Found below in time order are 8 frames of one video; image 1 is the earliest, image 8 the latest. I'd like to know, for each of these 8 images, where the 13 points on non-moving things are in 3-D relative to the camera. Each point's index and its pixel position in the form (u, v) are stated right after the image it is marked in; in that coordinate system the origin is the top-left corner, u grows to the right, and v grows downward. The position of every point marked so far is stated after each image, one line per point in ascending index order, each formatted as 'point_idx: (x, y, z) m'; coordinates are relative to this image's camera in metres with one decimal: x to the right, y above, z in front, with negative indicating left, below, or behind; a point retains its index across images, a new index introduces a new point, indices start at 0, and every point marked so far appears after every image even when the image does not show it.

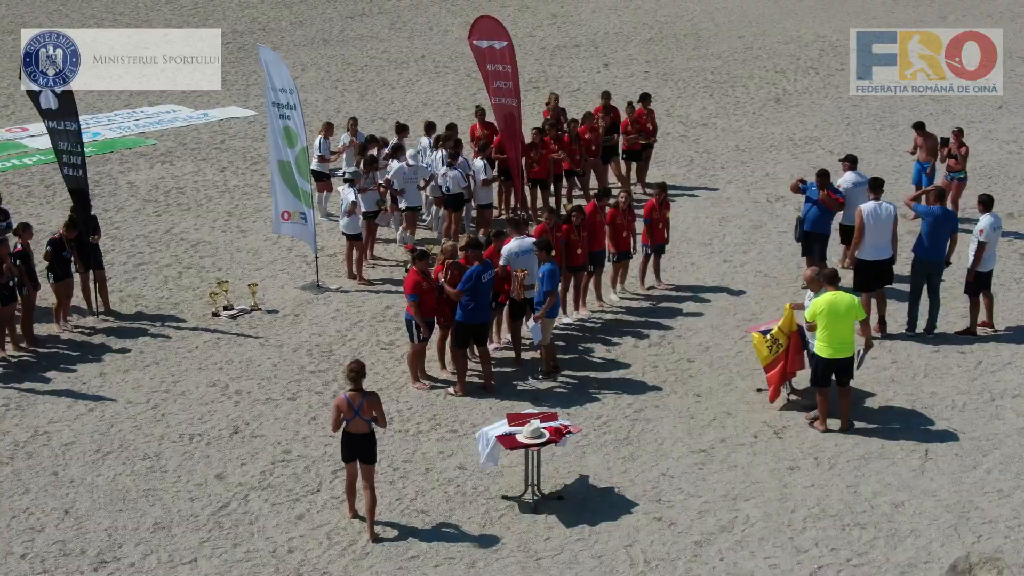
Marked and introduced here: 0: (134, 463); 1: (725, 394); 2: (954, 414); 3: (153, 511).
0: (-2.6, -1.2, +10.0) m
1: (+1.7, -0.8, +11.2) m
2: (+3.3, -0.9, +10.8) m
3: (-2.3, -1.4, +9.4) m
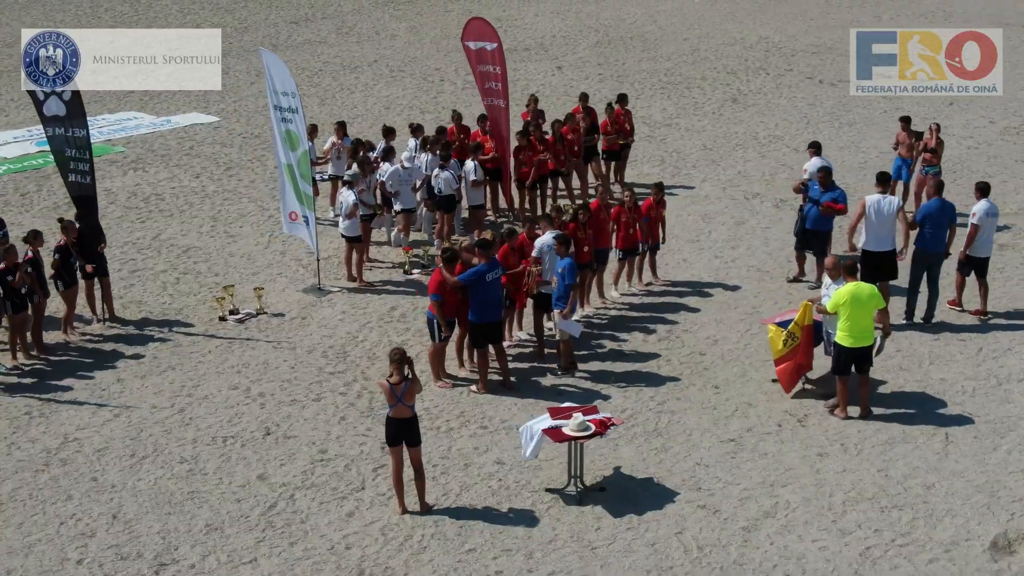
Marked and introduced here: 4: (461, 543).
0: (-2.3, -1.2, +10.0) m
1: (+1.8, -0.8, +11.5) m
2: (+3.5, -0.8, +11.2) m
3: (-2.0, -1.4, +9.4) m
4: (-0.3, -1.6, +9.0) m
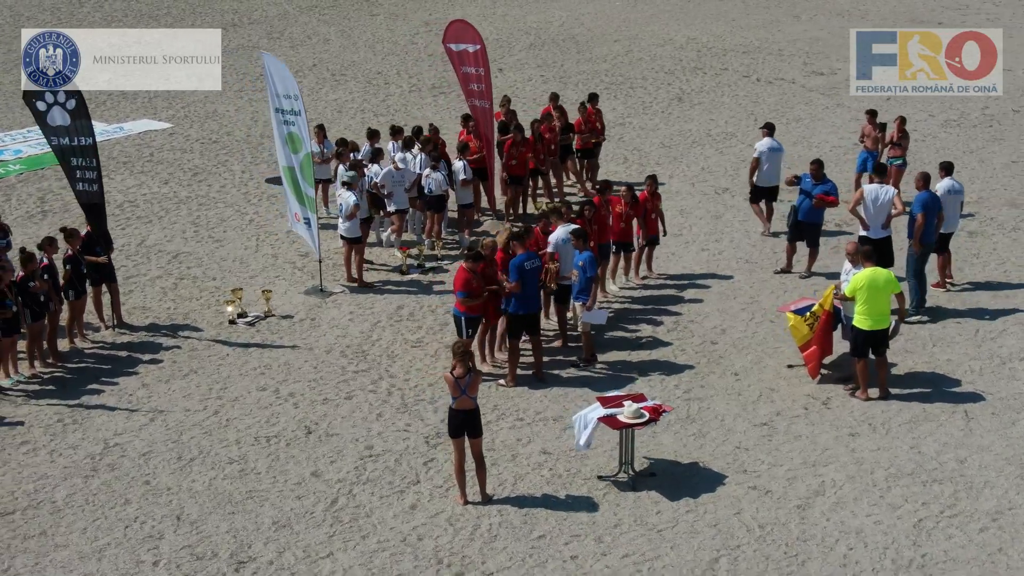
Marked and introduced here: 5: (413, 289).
0: (-2.0, -1.2, +10.1) m
1: (+2.0, -0.7, +11.8) m
2: (+3.7, -0.7, +11.6) m
3: (-1.6, -1.4, +9.4) m
4: (+0.1, -1.5, +9.2) m
5: (-0.9, 0.0, +14.1) m
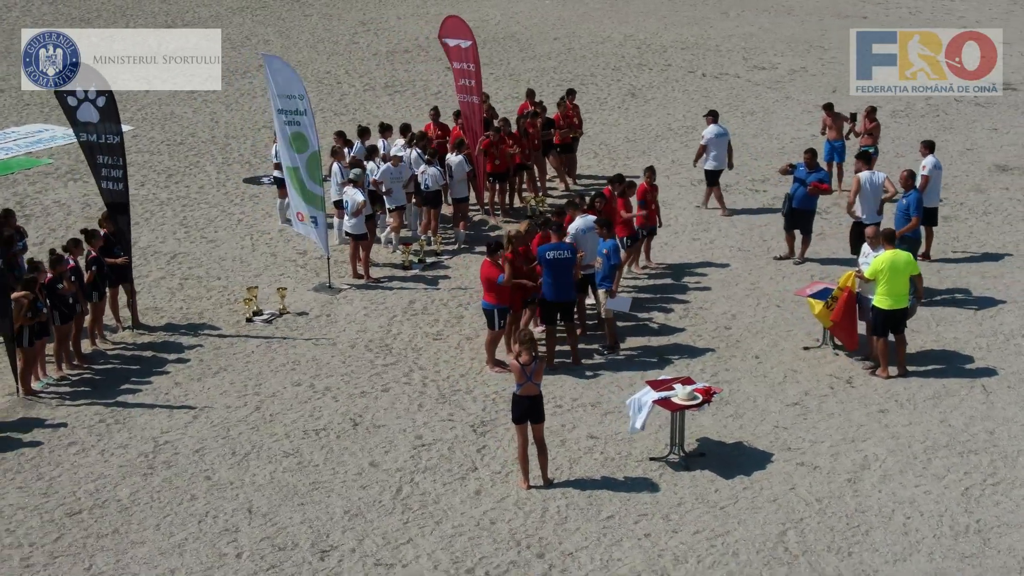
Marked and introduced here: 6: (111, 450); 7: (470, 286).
0: (-1.6, -1.2, +10.1) m
1: (+2.2, -0.5, +12.2) m
2: (+3.9, -0.5, +12.1) m
3: (-1.2, -1.4, +9.5) m
4: (+0.6, -1.4, +9.4) m
5: (-0.9, 0.0, +14.2) m
6: (-2.8, -1.1, +10.3) m
7: (-0.4, 0.0, +14.1) m
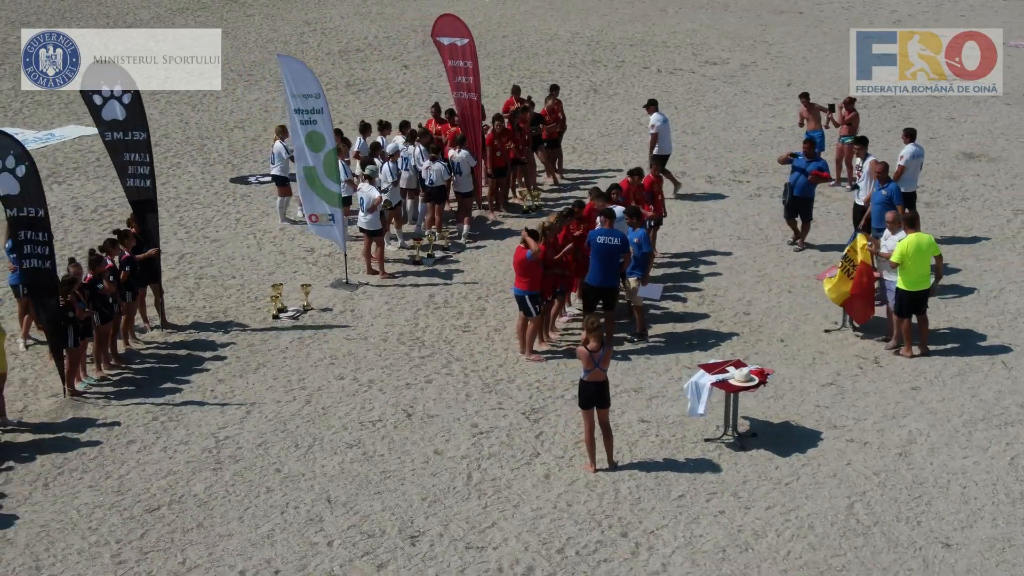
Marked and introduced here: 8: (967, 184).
0: (-1.2, -1.2, +10.3) m
1: (+2.5, -0.4, +12.6) m
2: (+4.2, -0.4, +12.6) m
3: (-0.7, -1.3, +9.7) m
4: (+1.0, -1.3, +9.7) m
5: (-0.8, +0.1, +14.4) m
6: (-2.4, -1.1, +10.3) m
7: (-0.3, +0.1, +14.3) m
8: (+5.6, +1.3, +18.0) m
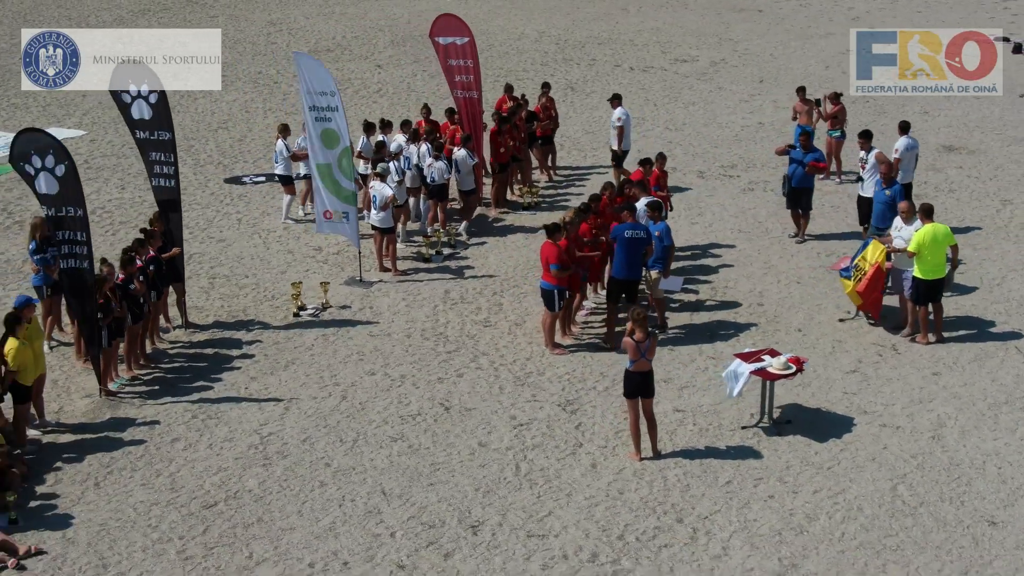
0: (-0.9, -1.1, +10.4) m
1: (+2.7, -0.3, +12.8) m
2: (+4.4, -0.3, +13.0) m
3: (-0.3, -1.3, +9.8) m
4: (+1.4, -1.3, +9.9) m
5: (-0.7, +0.1, +14.5) m
6: (-2.1, -1.1, +10.3) m
7: (-0.2, +0.1, +14.4) m
8: (+5.5, +1.4, +18.4) m
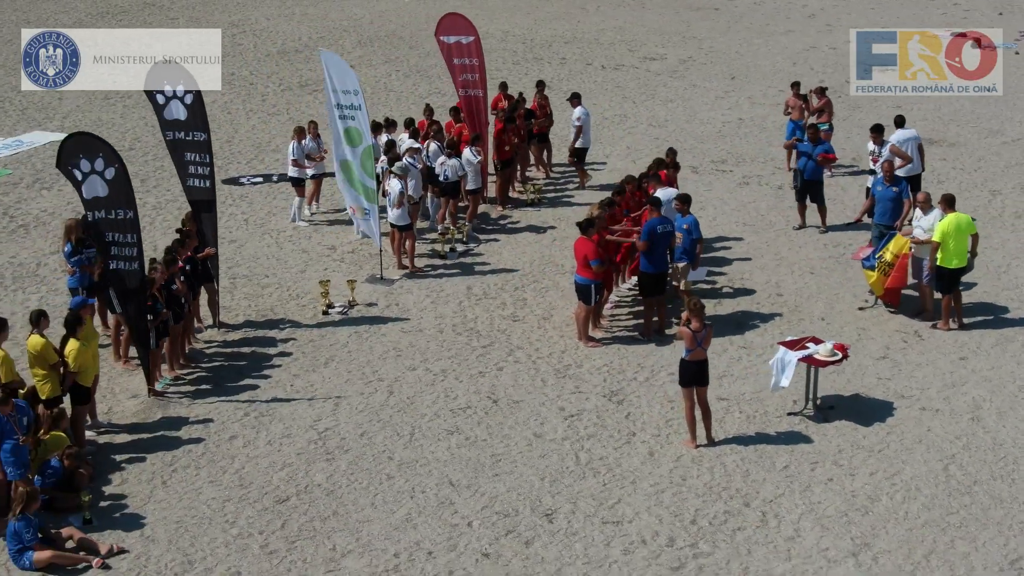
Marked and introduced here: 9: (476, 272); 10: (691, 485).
0: (-0.5, -1.1, +10.5) m
1: (+3.0, -0.2, +13.1) m
2: (+4.7, -0.1, +13.4) m
3: (+0.1, -1.3, +10.0) m
4: (+1.8, -1.2, +10.1) m
5: (-0.5, +0.2, +14.6) m
6: (-1.7, -1.1, +10.4) m
7: (0.0, +0.2, +14.6) m
8: (+5.5, +1.5, +18.8) m
9: (-0.4, +0.2, +14.6) m
10: (+1.2, -1.3, +9.7) m
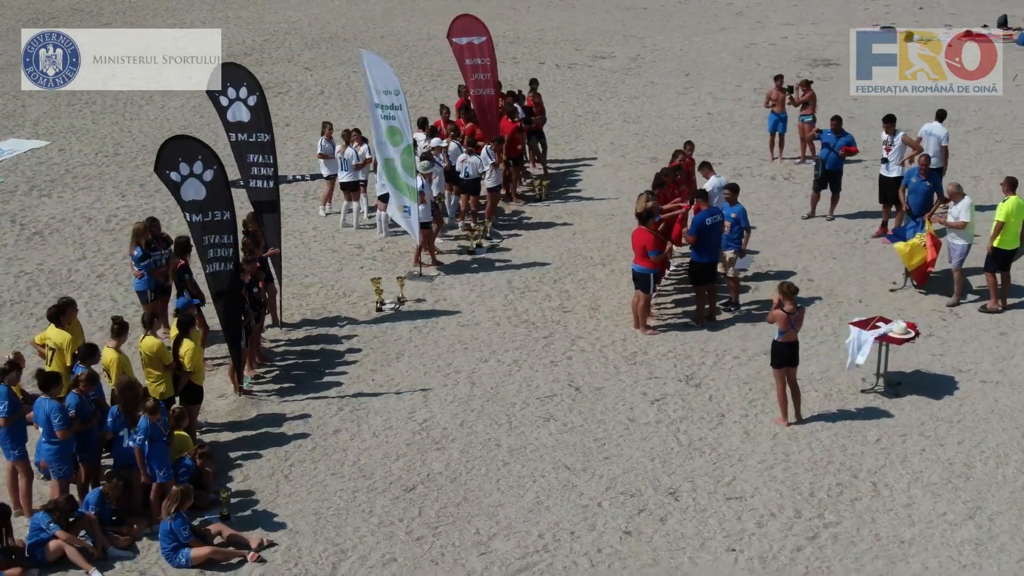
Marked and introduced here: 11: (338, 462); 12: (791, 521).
0: (+0.3, -1.0, +10.8) m
1: (+3.4, -0.1, +13.7) m
2: (+5.1, +0.1, +14.1) m
3: (+0.9, -1.2, +10.3) m
4: (+2.6, -1.1, +10.6) m
5: (-0.1, +0.2, +14.9) m
6: (-0.9, -1.1, +10.6) m
7: (+0.3, +0.2, +14.9) m
8: (+5.4, +1.8, +19.6) m
9: (0.0, +0.2, +14.9) m
10: (+2.0, -1.2, +10.2) m
11: (-1.2, -1.2, +10.2) m
12: (+1.8, -1.5, +9.3) m
